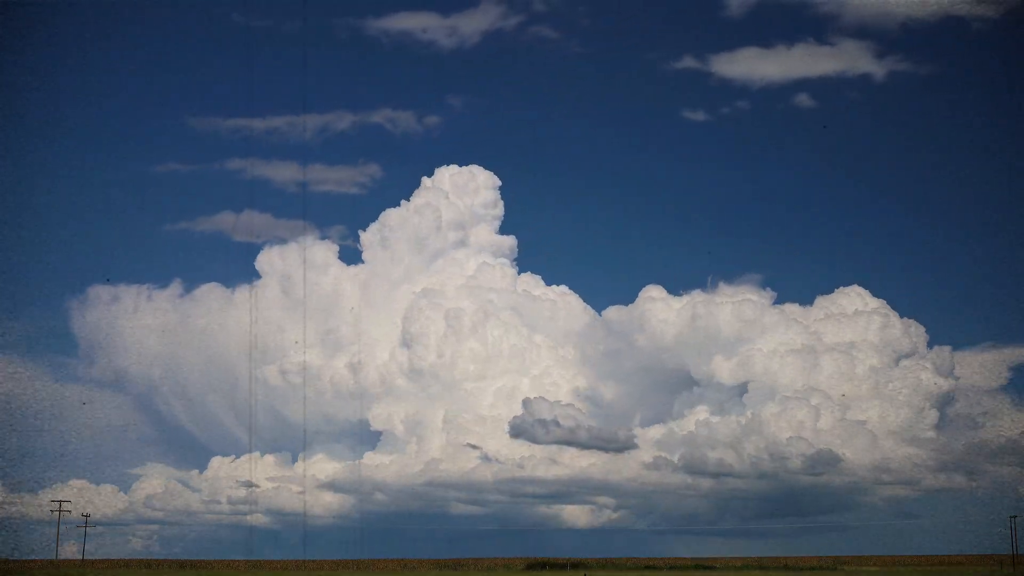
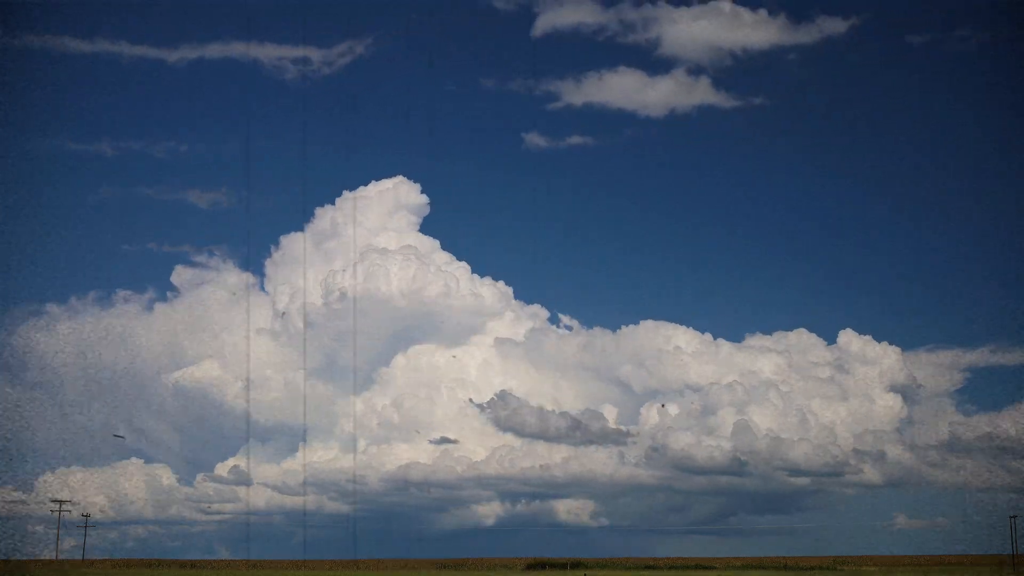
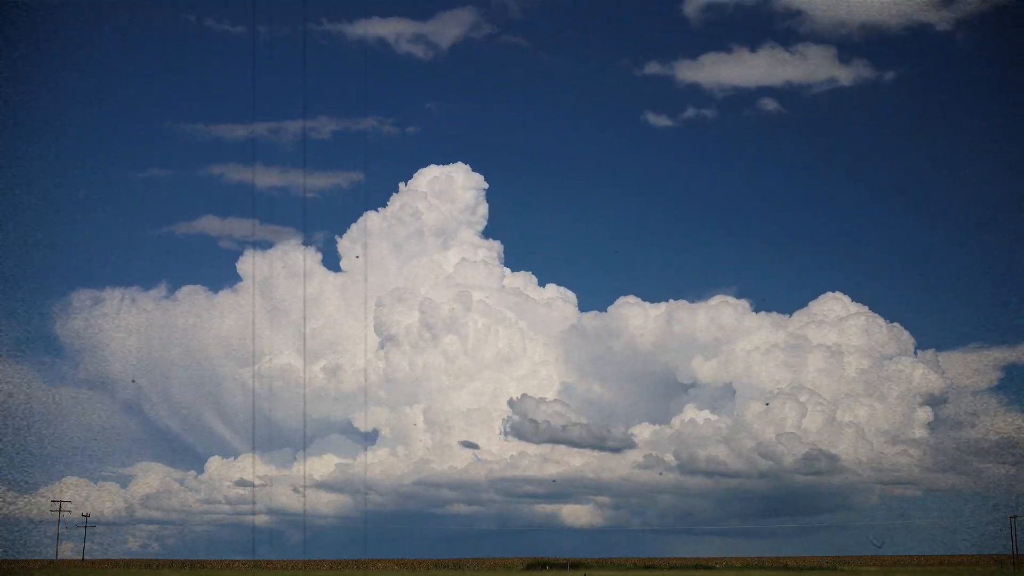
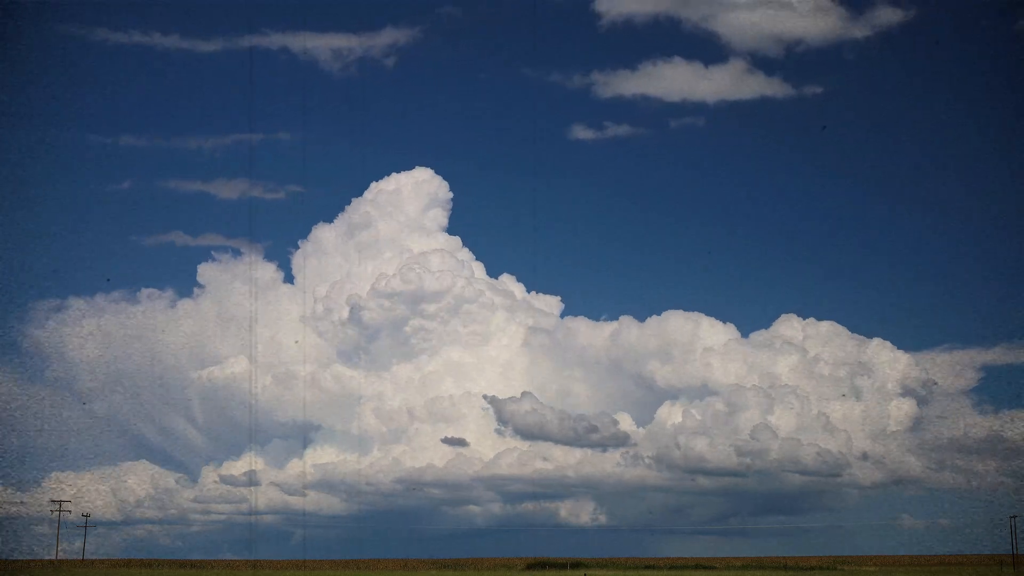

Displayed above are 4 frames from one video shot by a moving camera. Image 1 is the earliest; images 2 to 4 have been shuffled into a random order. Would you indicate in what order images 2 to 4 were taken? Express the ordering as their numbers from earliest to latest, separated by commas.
3, 4, 2
